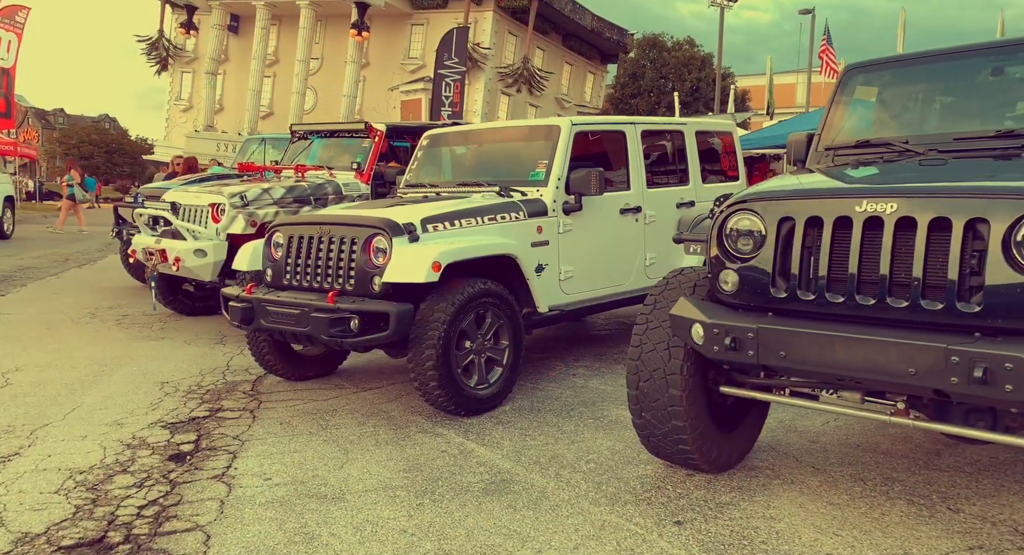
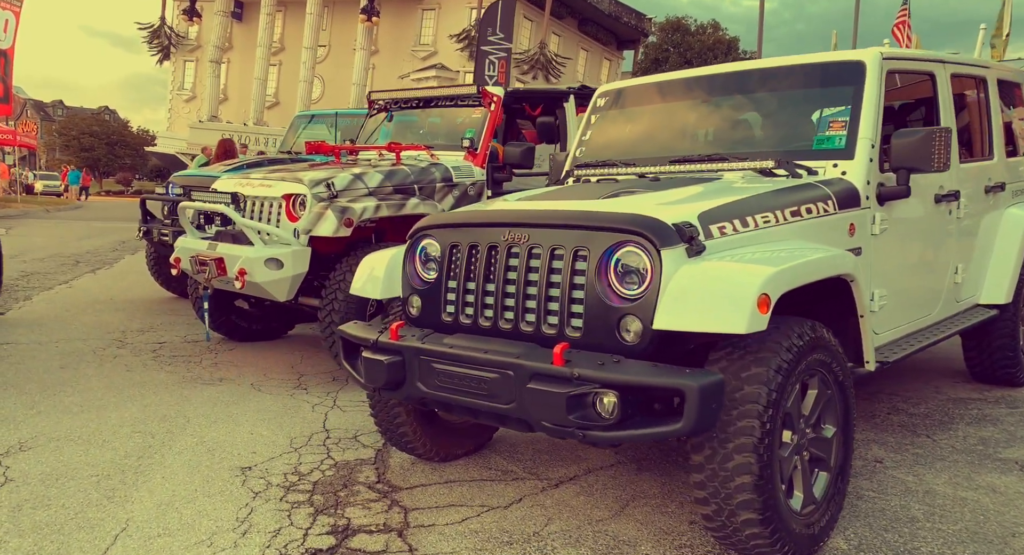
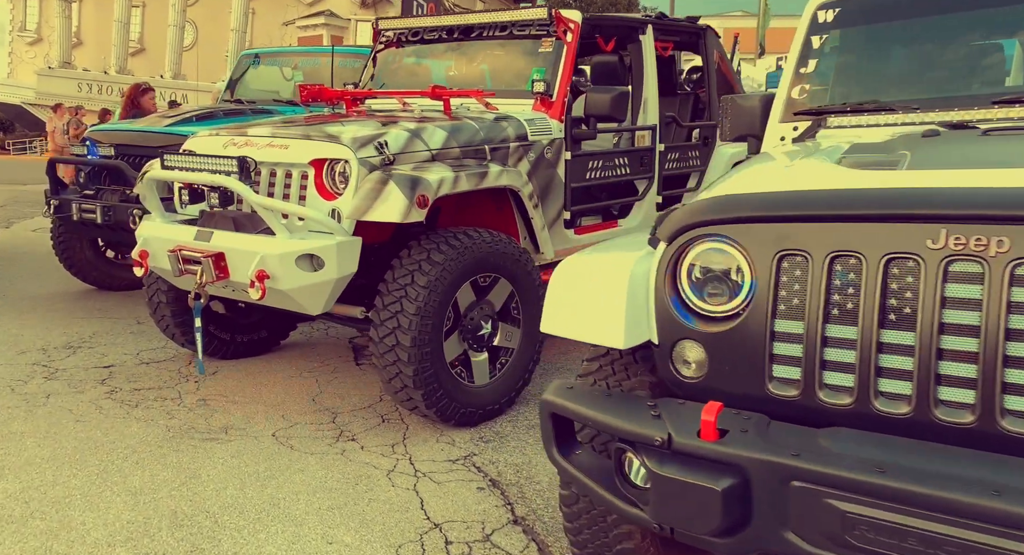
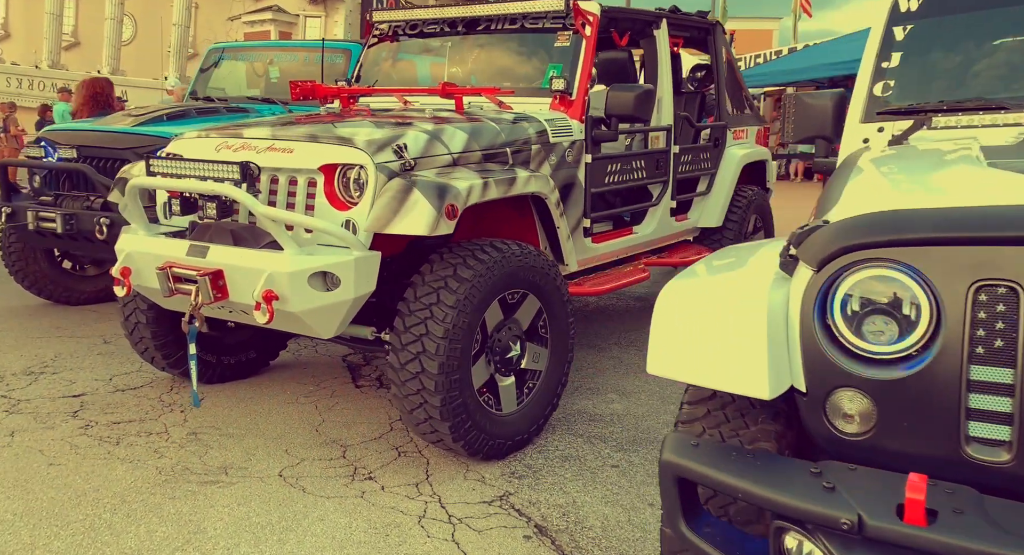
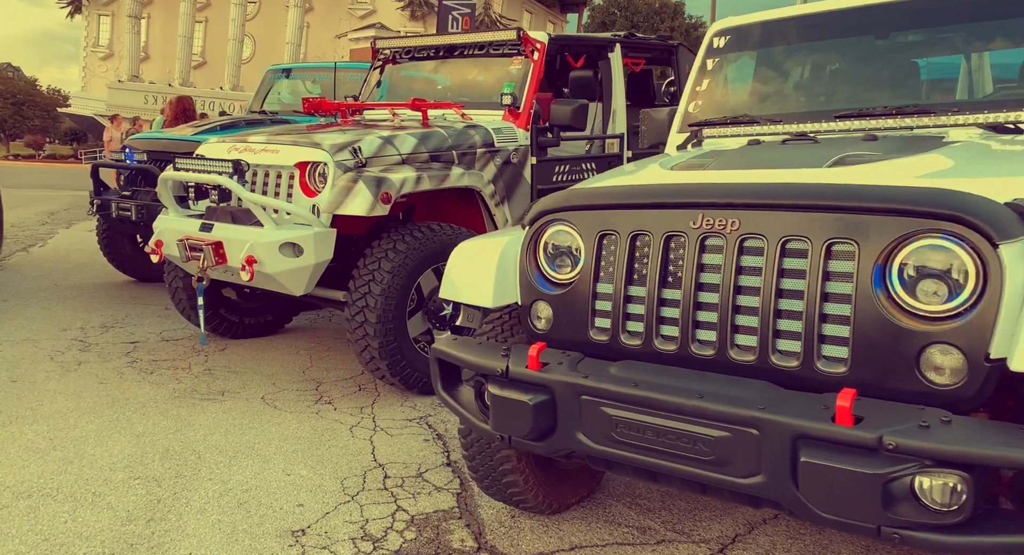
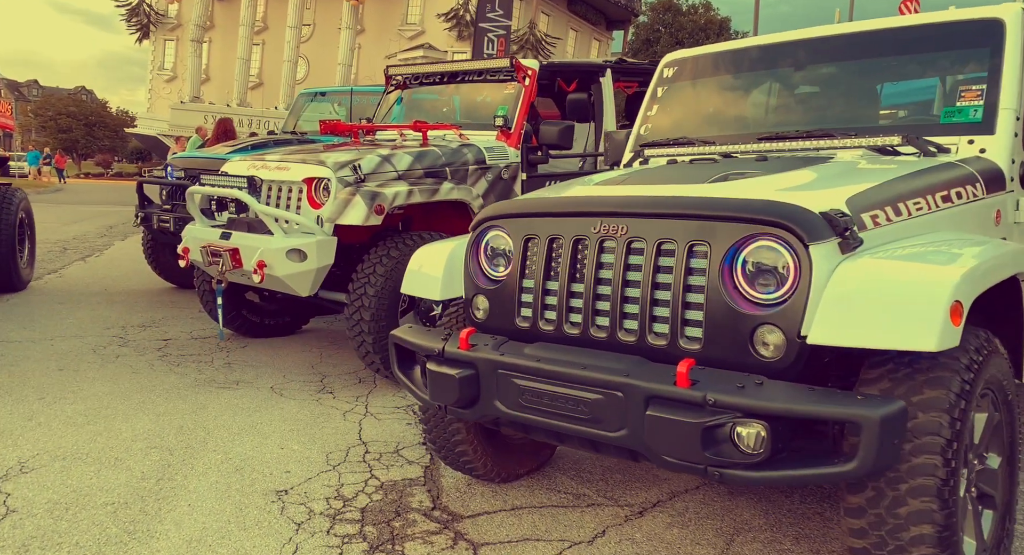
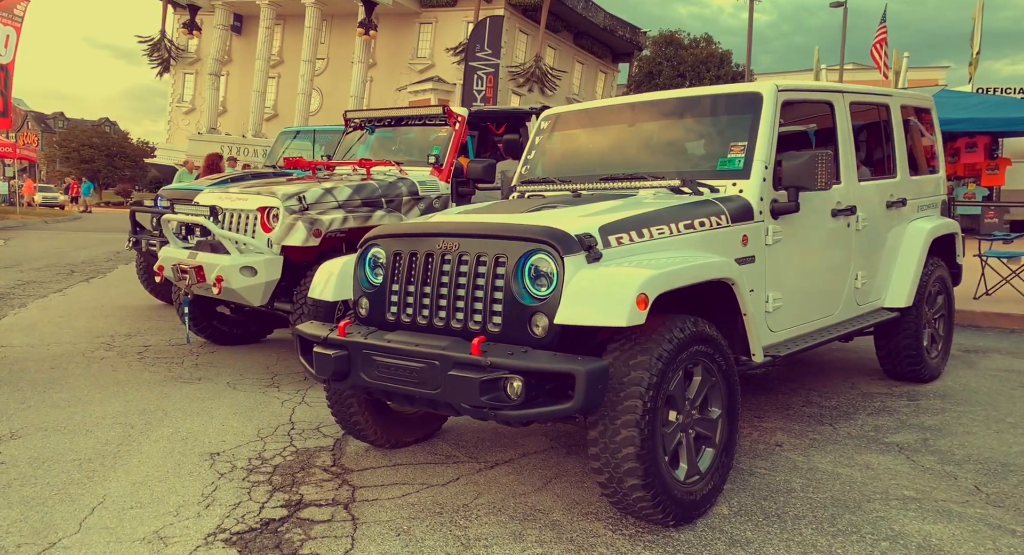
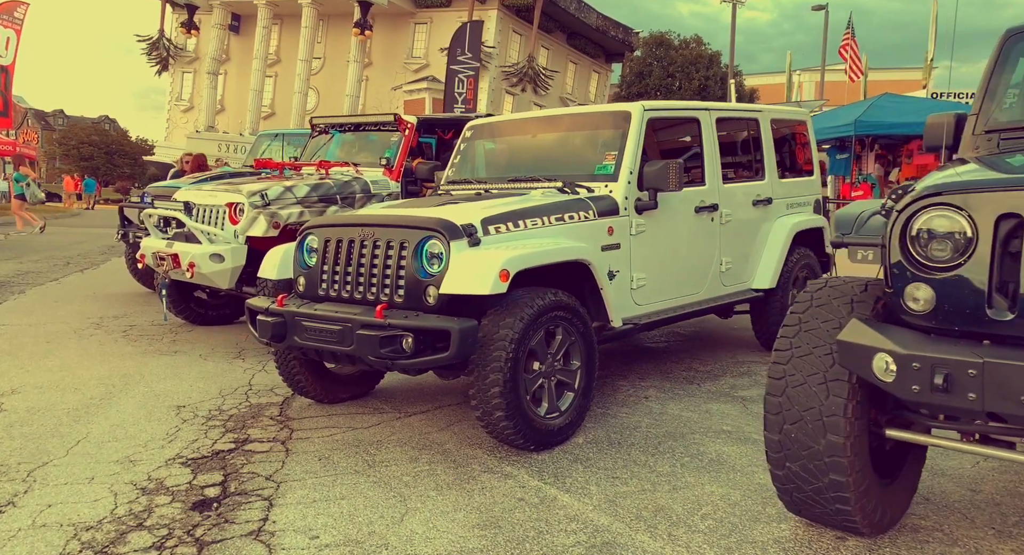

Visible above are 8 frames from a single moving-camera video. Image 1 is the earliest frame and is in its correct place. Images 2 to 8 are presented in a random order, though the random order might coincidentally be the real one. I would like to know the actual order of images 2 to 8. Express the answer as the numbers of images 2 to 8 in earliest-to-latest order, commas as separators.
8, 7, 2, 6, 5, 3, 4
